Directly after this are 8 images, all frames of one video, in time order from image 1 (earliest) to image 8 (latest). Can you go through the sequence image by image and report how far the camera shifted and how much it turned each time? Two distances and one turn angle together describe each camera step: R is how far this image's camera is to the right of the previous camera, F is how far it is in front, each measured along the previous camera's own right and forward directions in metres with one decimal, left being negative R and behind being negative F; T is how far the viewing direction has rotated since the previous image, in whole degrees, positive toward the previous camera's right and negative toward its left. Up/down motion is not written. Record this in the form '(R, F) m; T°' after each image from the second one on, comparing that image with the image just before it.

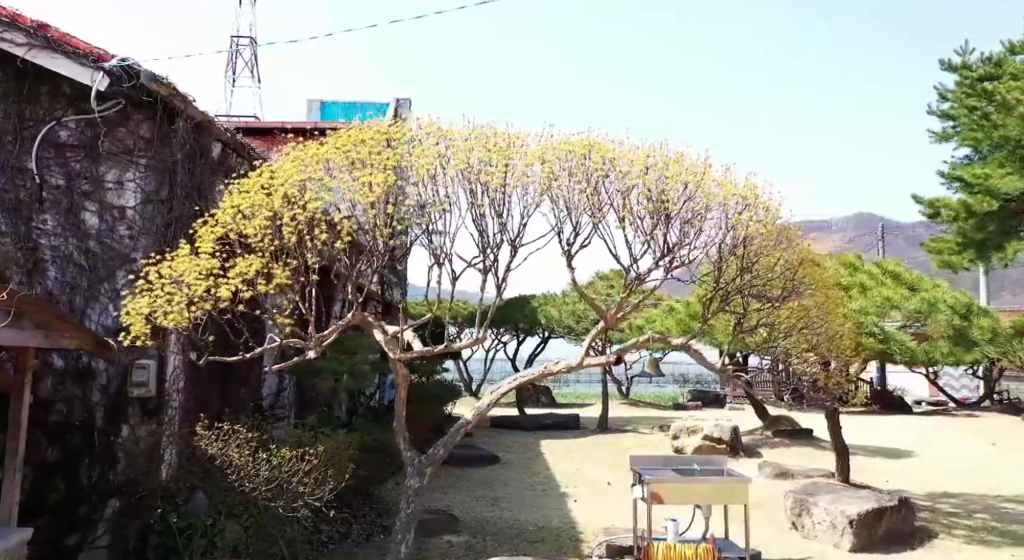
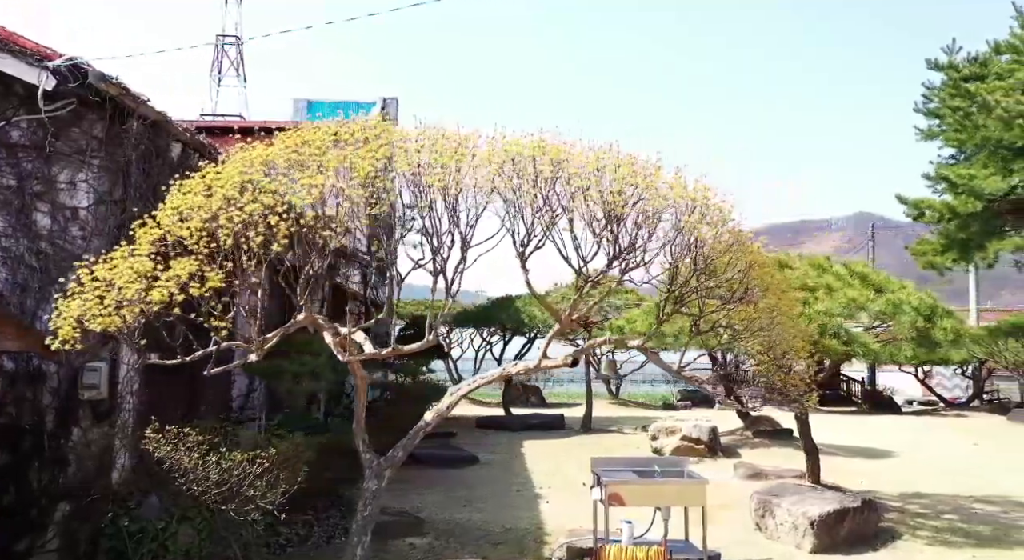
(+0.3, 0.0) m; 0°
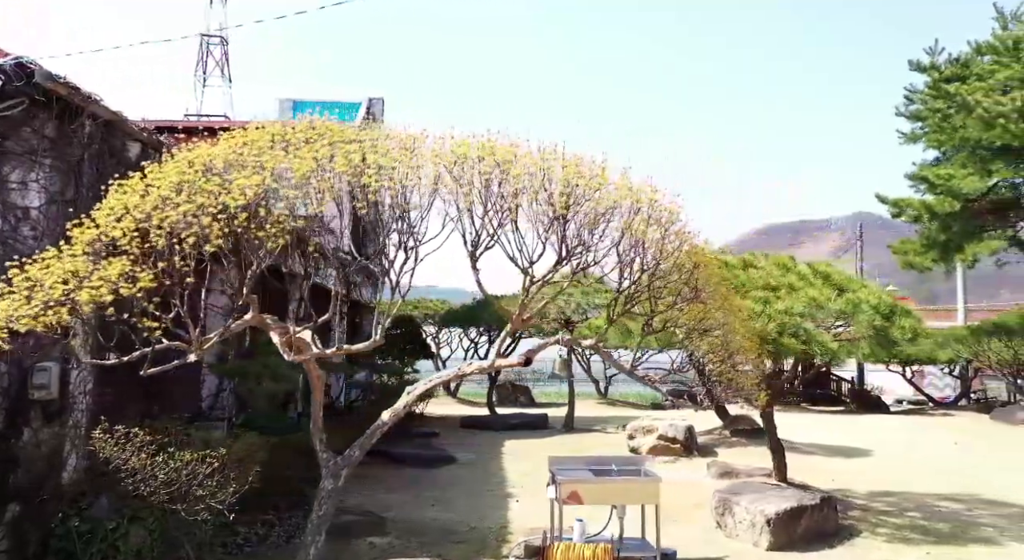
(+0.3, 0.0) m; 0°
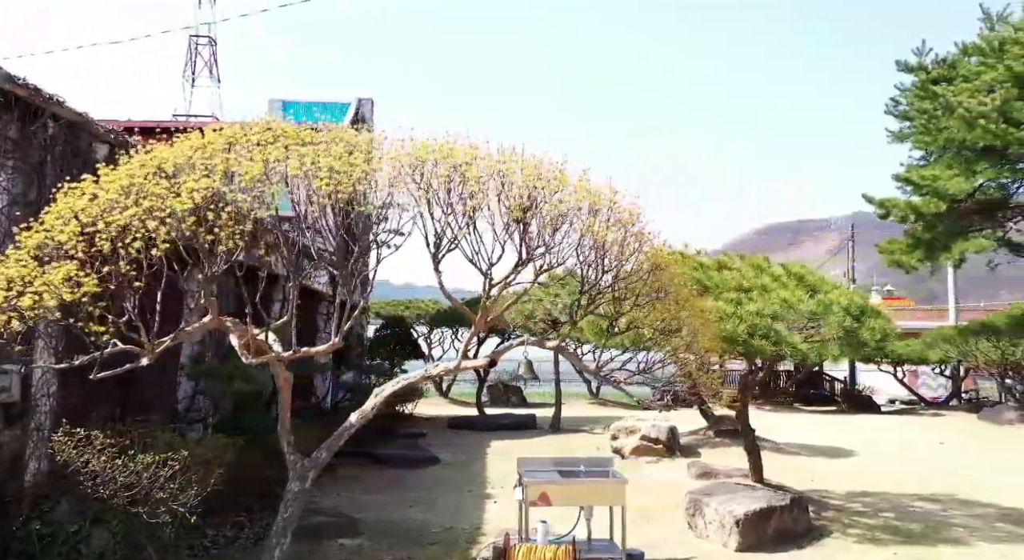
(+0.2, 0.0) m; 0°
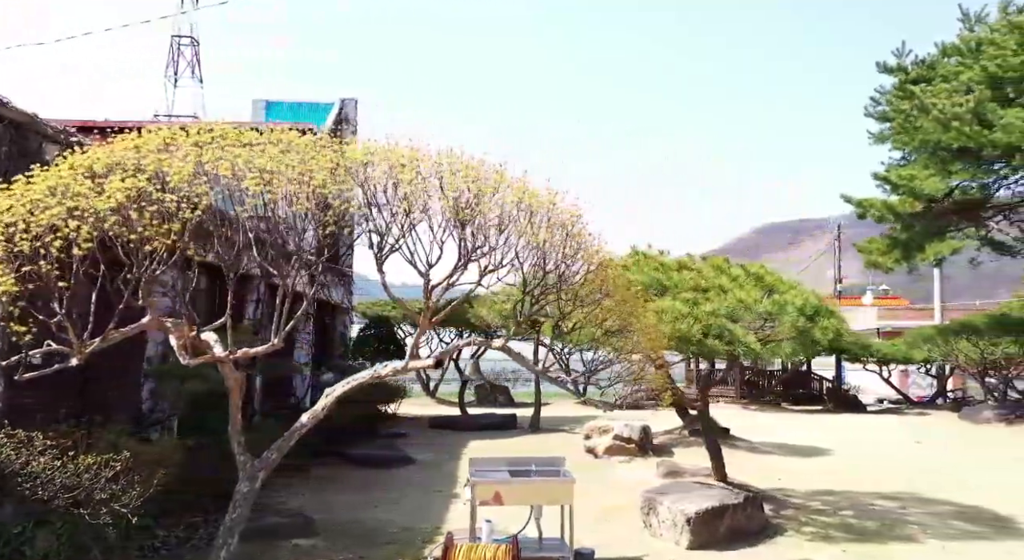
(+0.4, 0.0) m; +1°
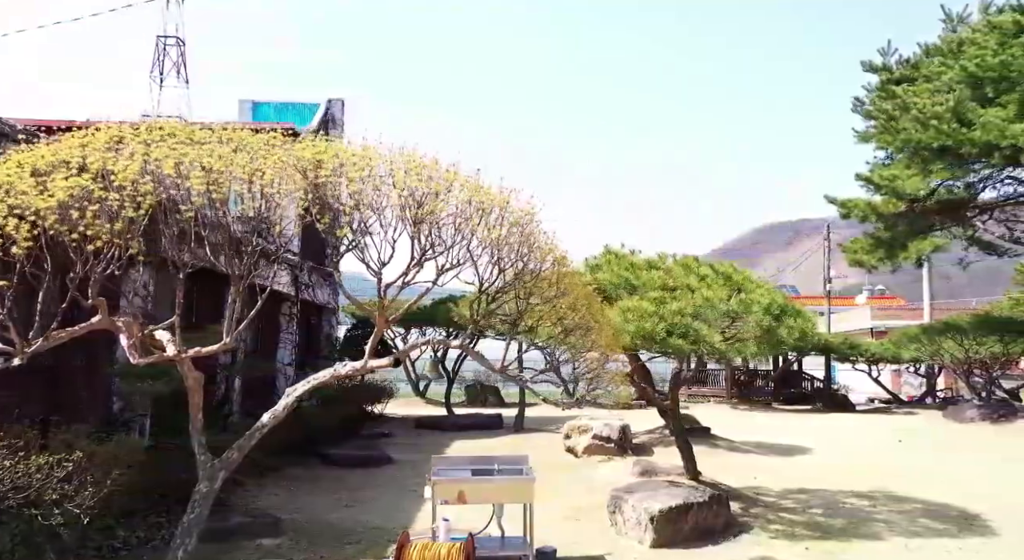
(+0.3, 0.0) m; 0°
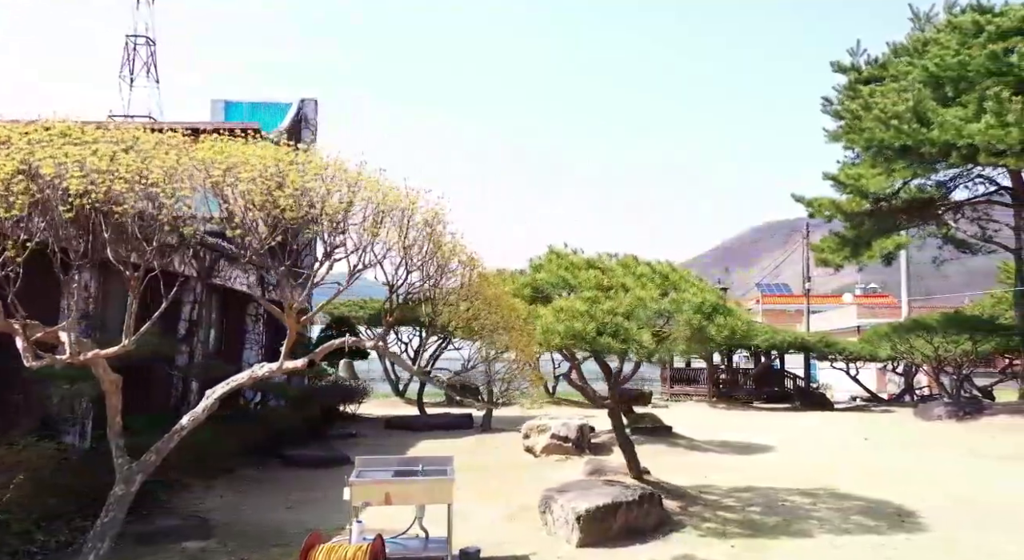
(+0.6, 0.0) m; +1°
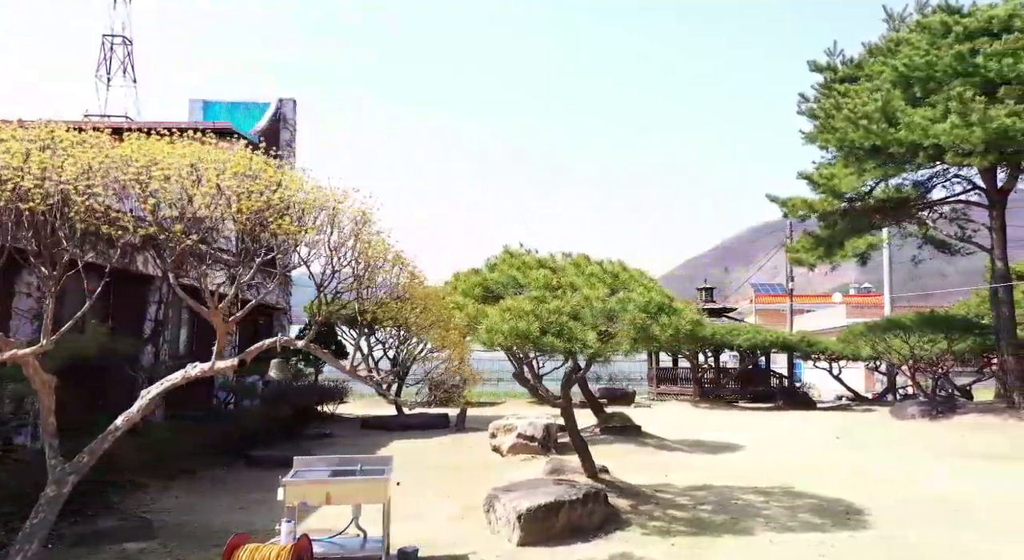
(+0.5, 0.0) m; +1°
